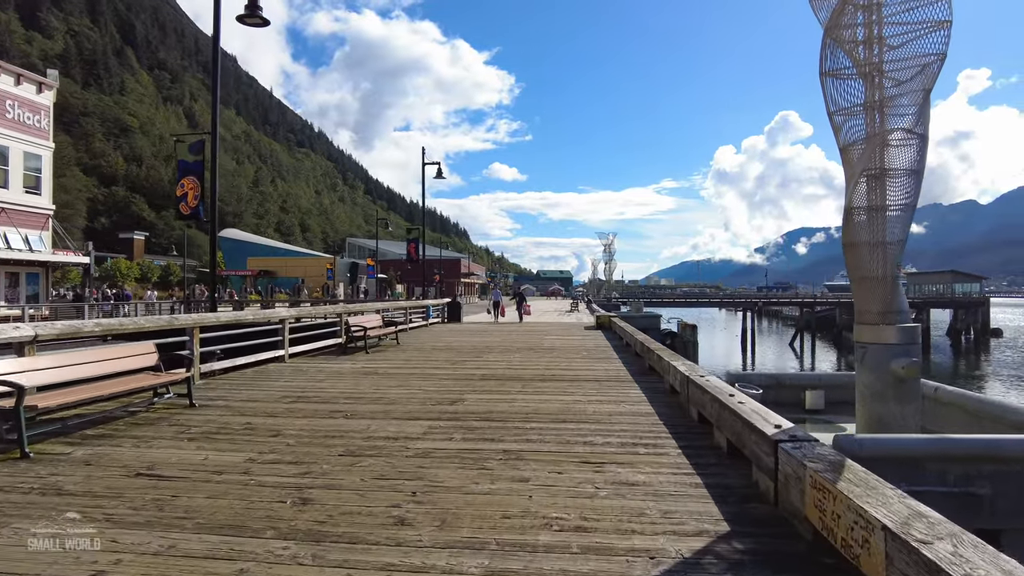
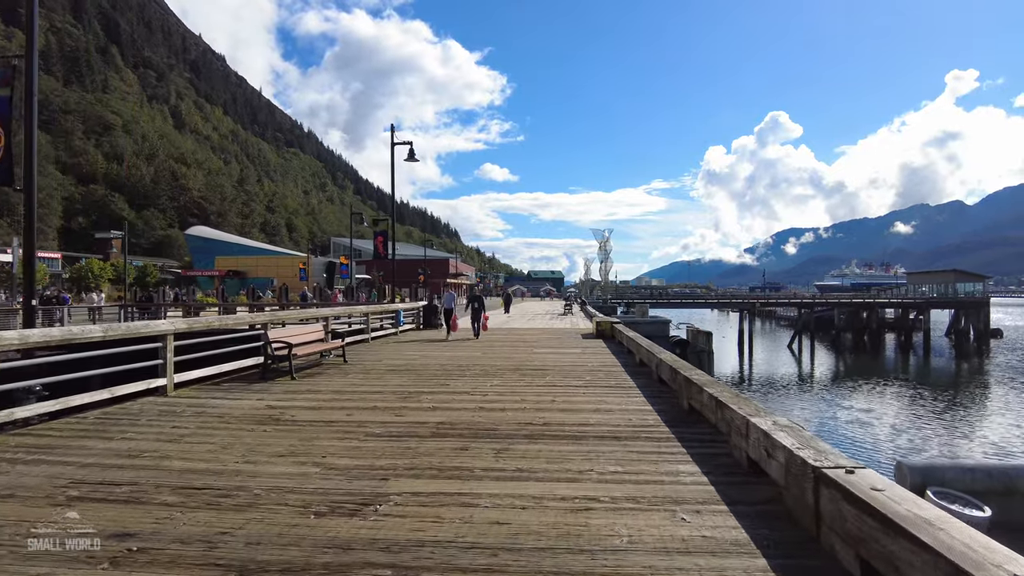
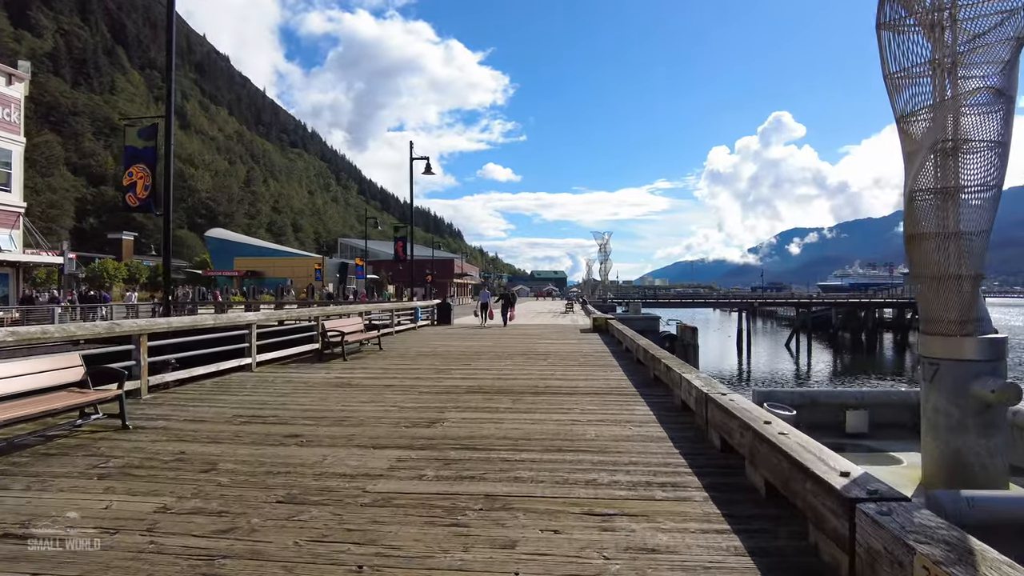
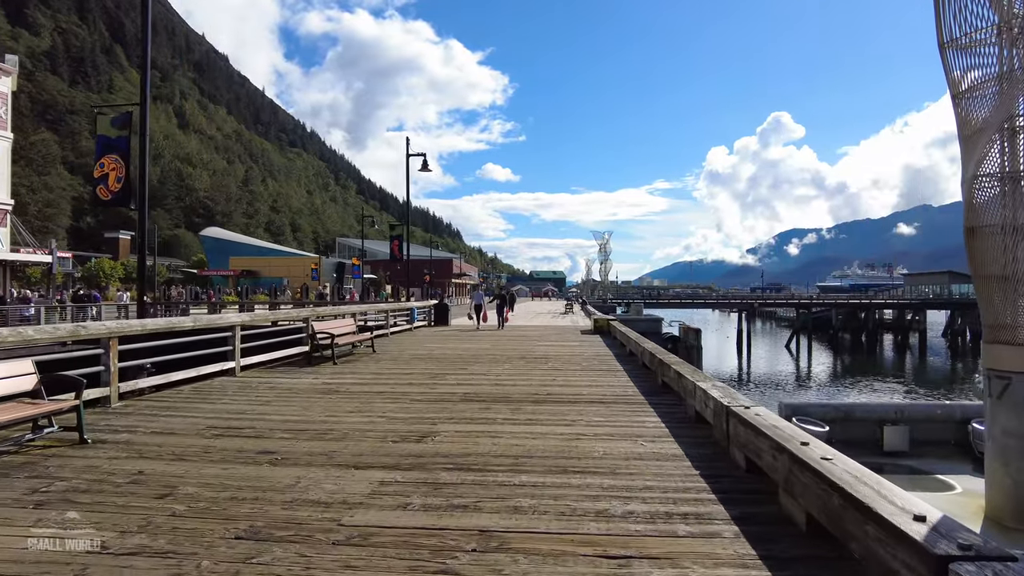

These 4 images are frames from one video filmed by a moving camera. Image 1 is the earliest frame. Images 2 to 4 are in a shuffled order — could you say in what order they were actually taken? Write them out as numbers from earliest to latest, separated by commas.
3, 4, 2
